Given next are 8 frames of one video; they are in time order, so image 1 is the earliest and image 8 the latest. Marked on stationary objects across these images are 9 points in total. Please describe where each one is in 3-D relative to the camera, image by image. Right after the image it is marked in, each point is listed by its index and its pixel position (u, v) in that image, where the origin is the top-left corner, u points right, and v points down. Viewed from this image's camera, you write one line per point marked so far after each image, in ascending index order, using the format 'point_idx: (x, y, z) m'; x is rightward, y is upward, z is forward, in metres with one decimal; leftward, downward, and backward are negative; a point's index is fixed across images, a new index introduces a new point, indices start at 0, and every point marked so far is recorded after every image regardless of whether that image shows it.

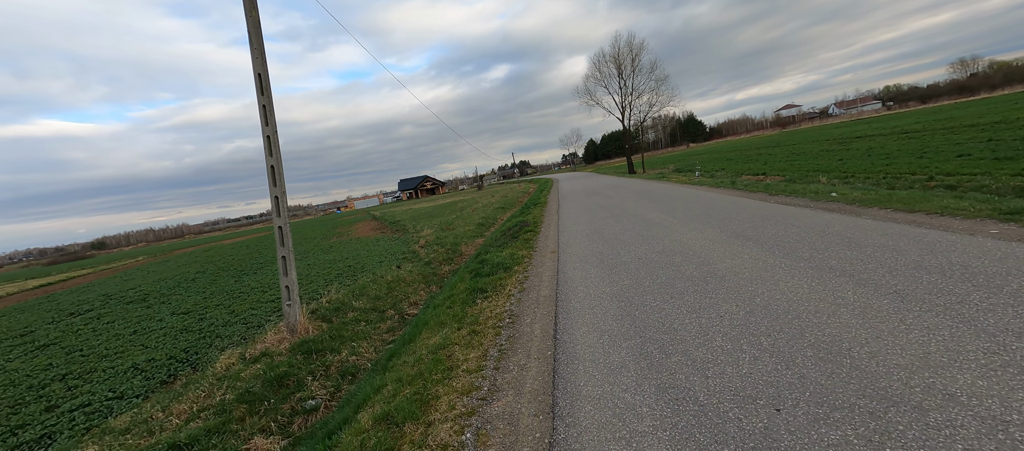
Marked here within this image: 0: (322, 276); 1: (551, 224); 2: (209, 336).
0: (-7.2, -1.9, +16.8) m
1: (+1.2, 0.0, +12.9) m
2: (-7.2, -2.5, +10.3) m
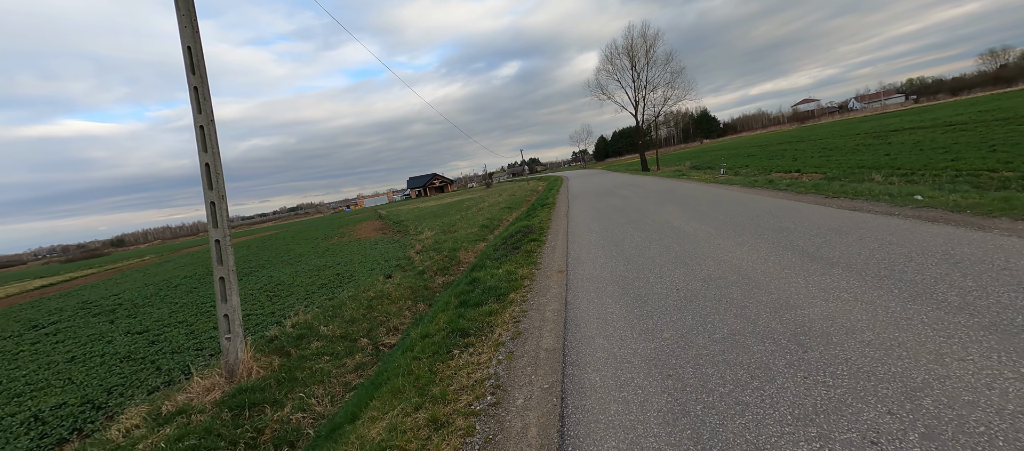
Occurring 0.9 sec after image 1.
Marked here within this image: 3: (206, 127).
0: (-7.1, -2.1, +15.2) m
1: (+1.2, -0.2, +11.1) m
2: (-7.2, -2.7, +8.7) m
3: (-4.6, +1.5, +6.8) m
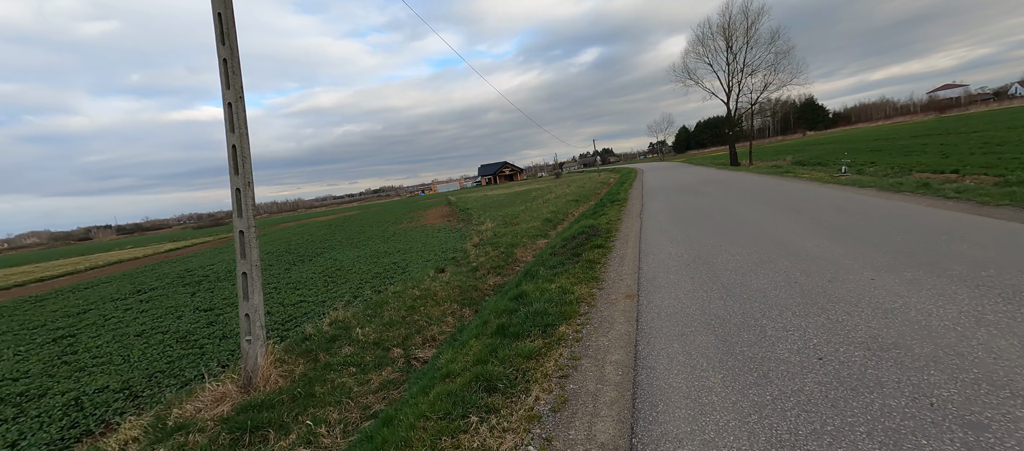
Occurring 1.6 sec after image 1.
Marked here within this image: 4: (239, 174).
0: (-5.1, -1.6, +14.8) m
1: (+2.6, -0.3, +9.5) m
2: (-6.2, -2.4, +8.5) m
3: (-3.8, +1.6, +6.1) m
4: (-3.7, +0.7, +6.1) m
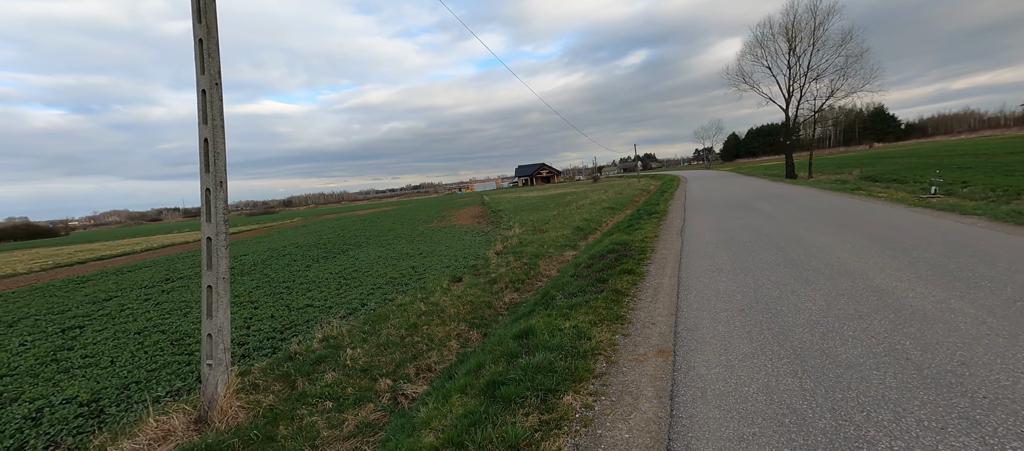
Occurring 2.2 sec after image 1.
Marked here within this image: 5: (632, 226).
0: (-4.3, -1.6, +14.1) m
1: (+2.9, -0.6, +8.1) m
2: (-6.0, -2.4, +7.9) m
3: (-3.6, +1.6, +5.3) m
4: (-3.5, +0.6, +5.2) m
5: (+3.7, 0.0, +14.1) m
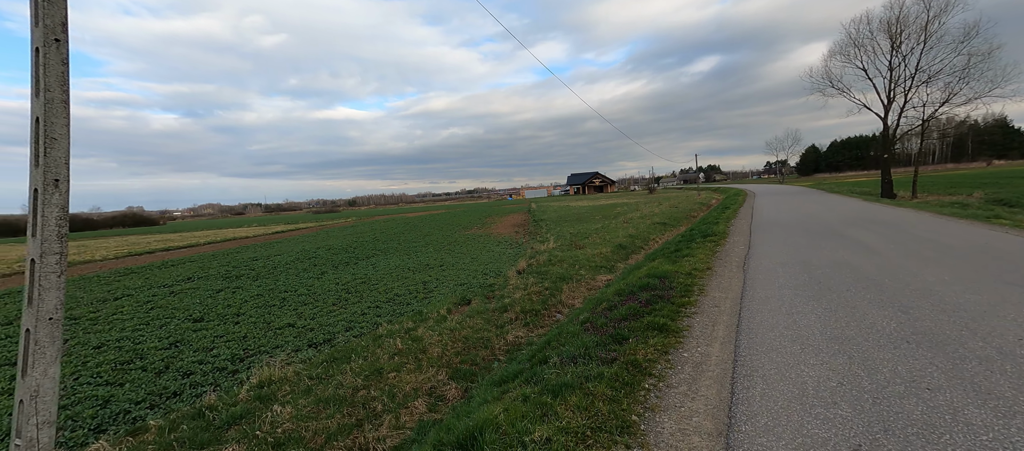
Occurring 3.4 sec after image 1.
0: (-3.7, -1.9, +12.5) m
1: (+2.8, -1.1, +5.8) m
2: (-6.1, -2.4, +6.5) m
3: (-3.9, +1.4, +3.7) m
4: (-3.9, +0.5, +3.7) m
5: (+4.3, -0.6, +11.6) m
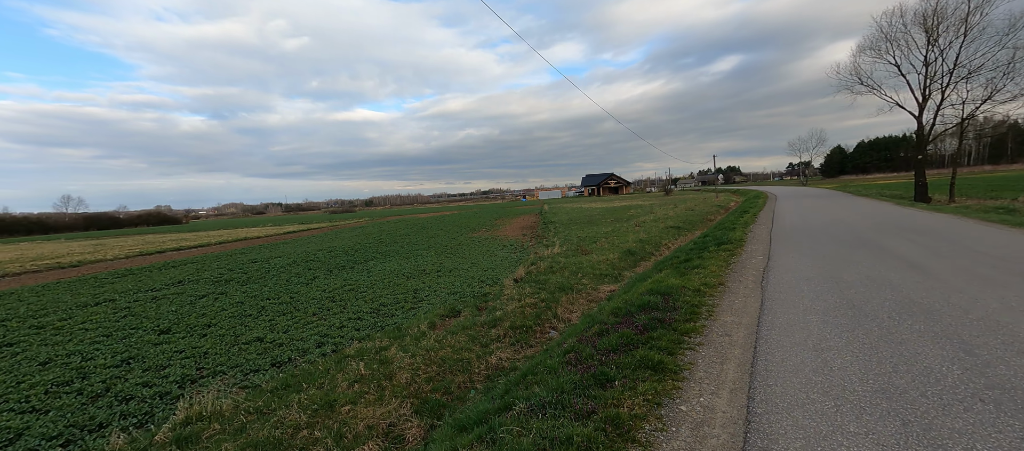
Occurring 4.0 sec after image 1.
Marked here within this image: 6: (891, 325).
0: (-3.9, -2.0, +11.7) m
1: (+2.4, -1.2, +4.7) m
2: (-6.5, -2.5, +5.8) m
3: (-4.3, +1.3, +2.9) m
4: (-4.3, +0.4, +2.9) m
5: (+4.2, -0.8, +10.5) m
6: (+4.2, -1.1, +4.9) m
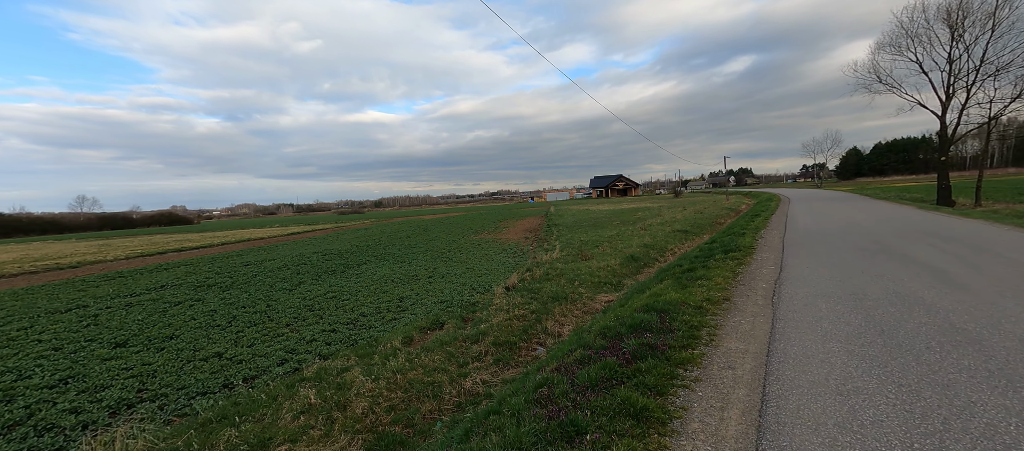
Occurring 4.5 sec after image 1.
0: (-4.1, -2.1, +10.9) m
1: (+2.0, -1.4, +3.9) m
2: (-6.9, -2.6, +5.1) m
3: (-4.7, +1.3, +2.2) m
4: (-4.8, +0.3, +2.1) m
5: (+3.9, -1.0, +9.6) m
6: (+3.8, -1.2, +4.0) m
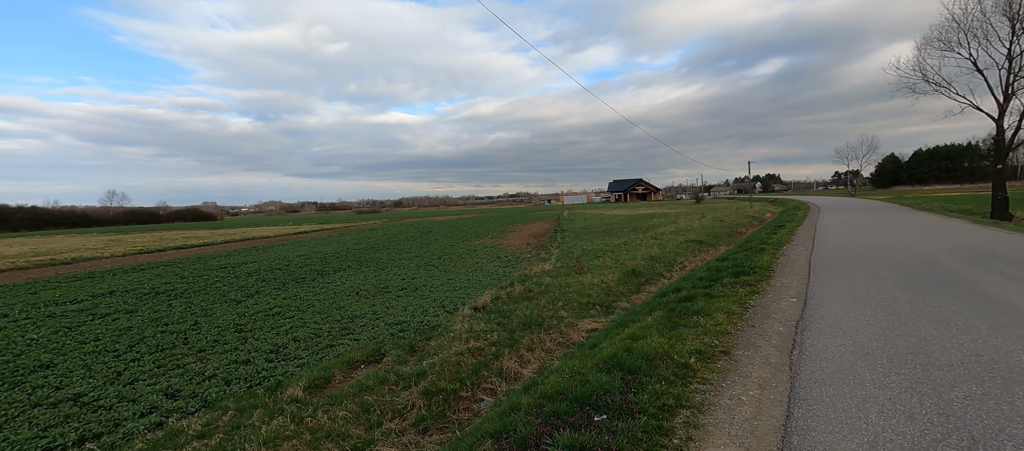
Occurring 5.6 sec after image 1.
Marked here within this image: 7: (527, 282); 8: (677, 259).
0: (-5.0, -2.3, +9.3) m
1: (+0.9, -1.6, +1.9) m
2: (-7.9, -2.7, +3.5) m
3: (-5.8, +1.2, +0.5) m
4: (-5.9, +0.2, +0.5) m
5: (+3.0, -1.3, +7.5) m
6: (+2.7, -1.5, +1.9) m
7: (+0.4, -1.7, +13.2) m
8: (+5.8, -1.2, +15.6) m
